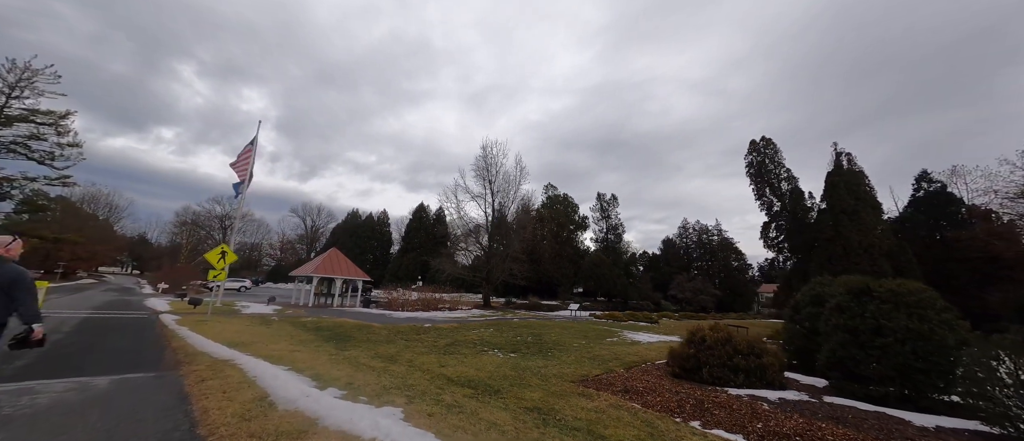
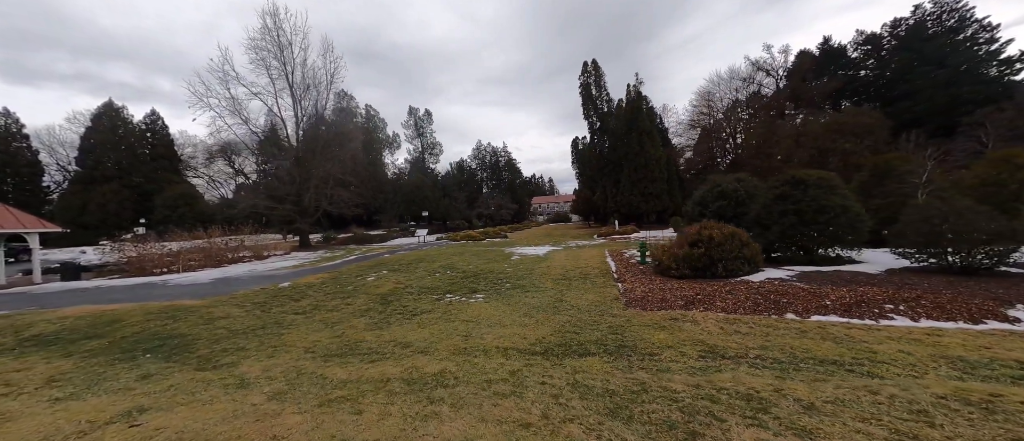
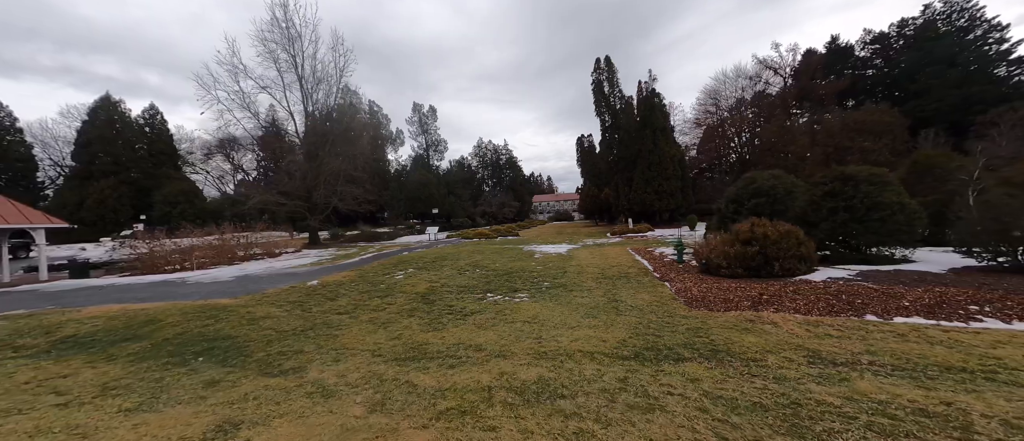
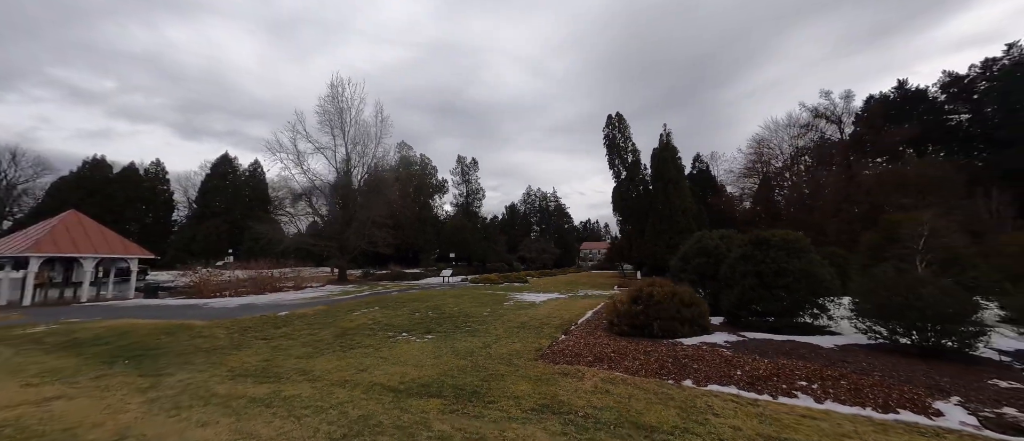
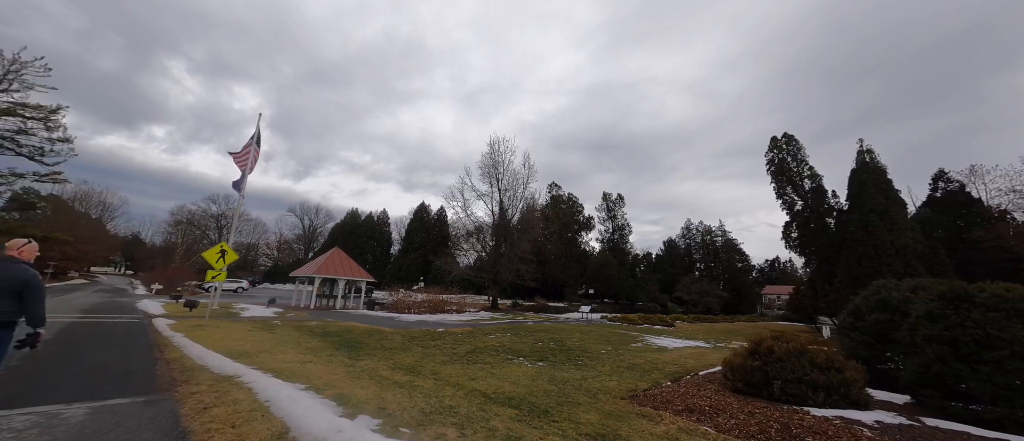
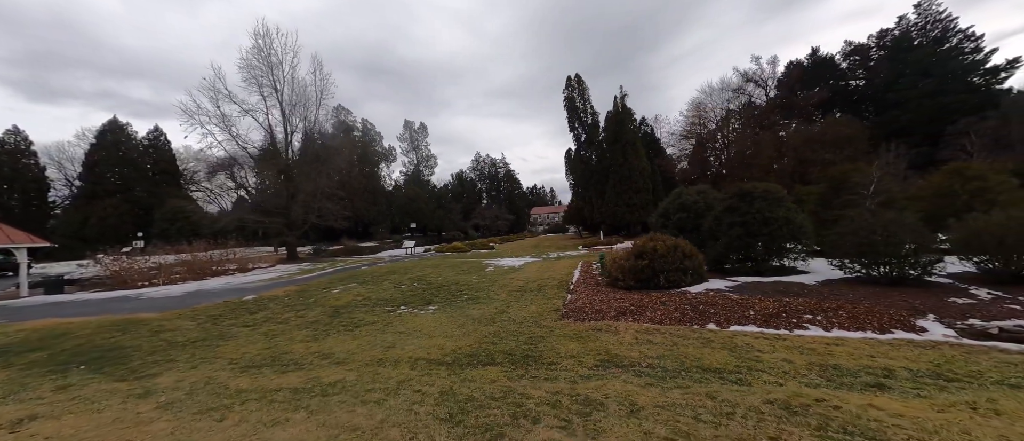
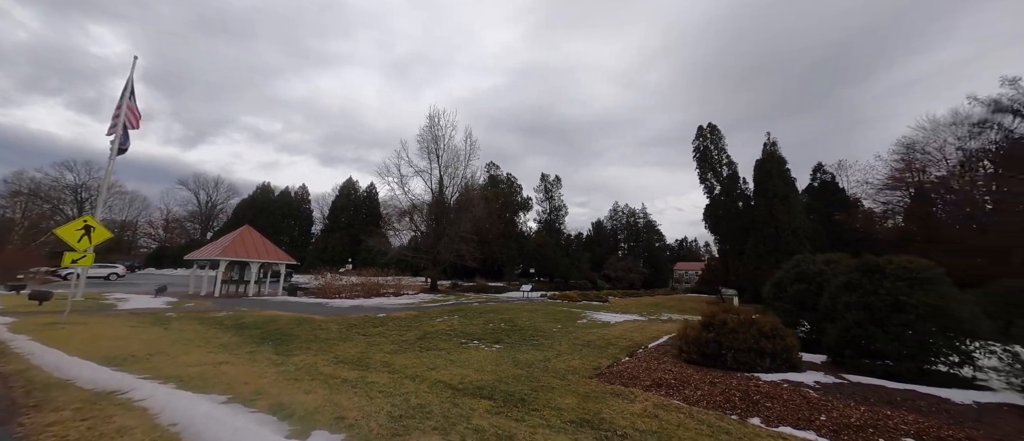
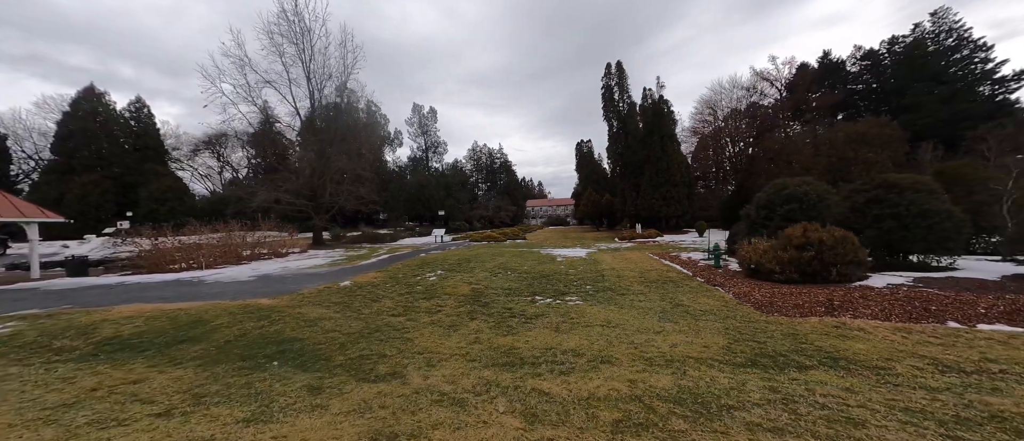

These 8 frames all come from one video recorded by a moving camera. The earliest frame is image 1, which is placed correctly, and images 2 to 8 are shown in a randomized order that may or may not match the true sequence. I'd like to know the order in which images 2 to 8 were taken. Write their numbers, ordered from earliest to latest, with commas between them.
5, 7, 4, 6, 2, 3, 8
